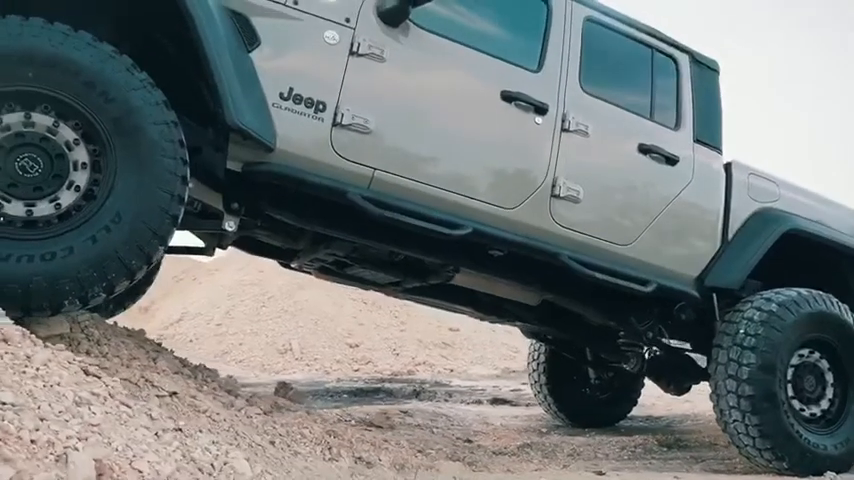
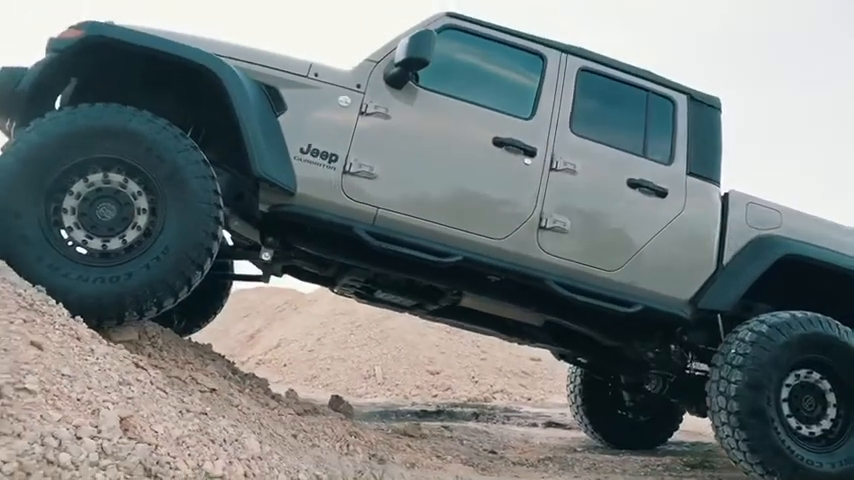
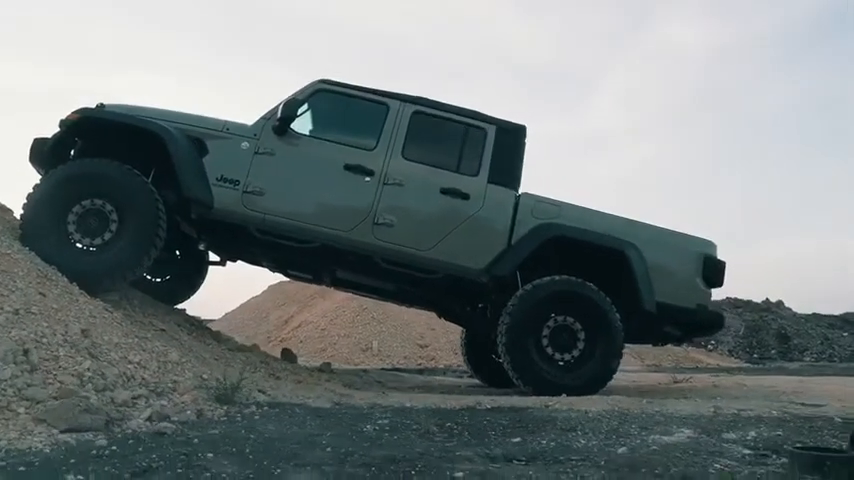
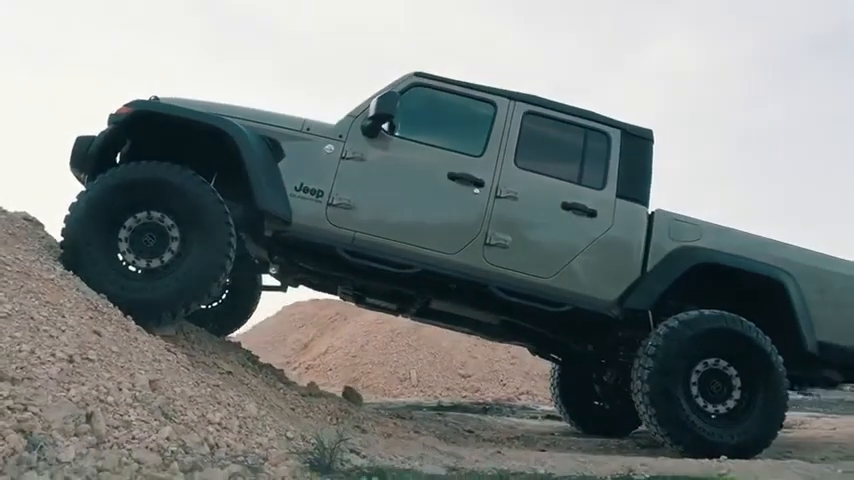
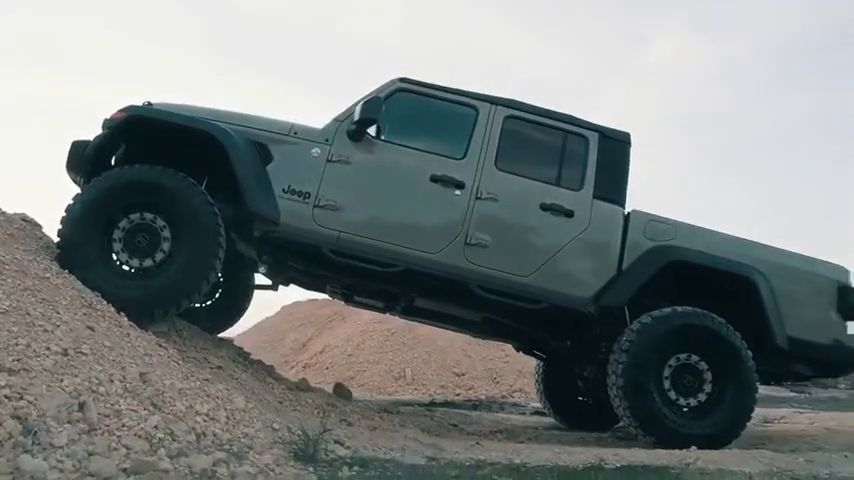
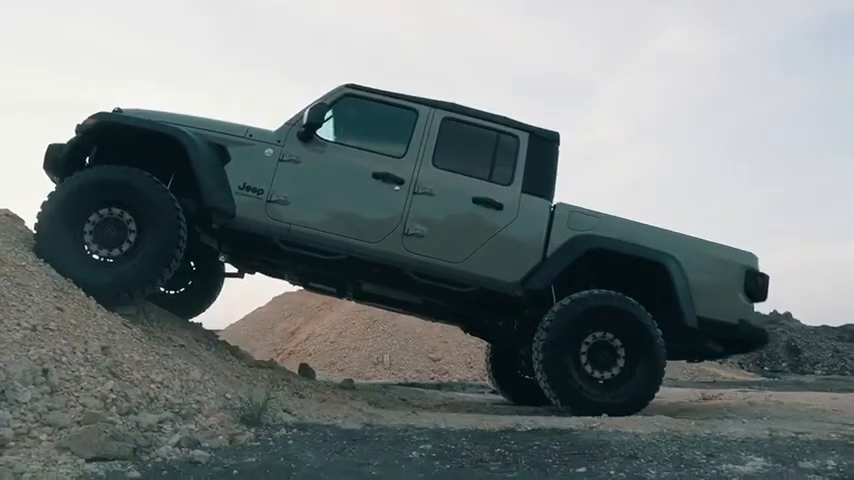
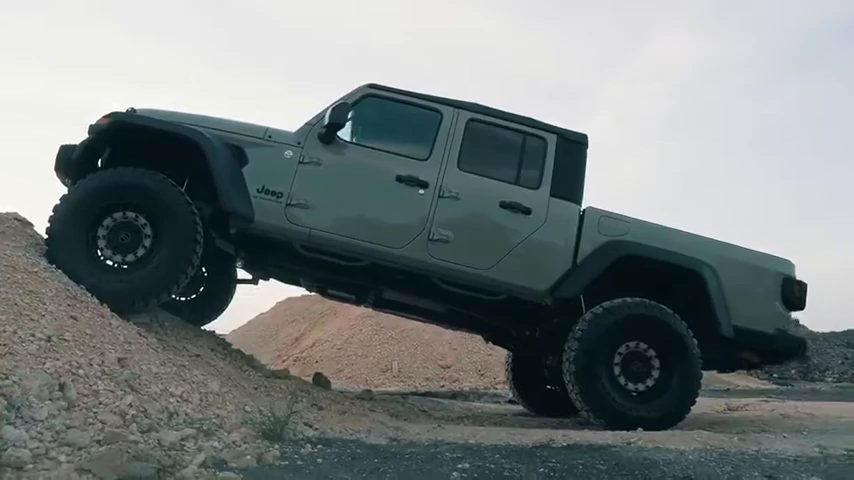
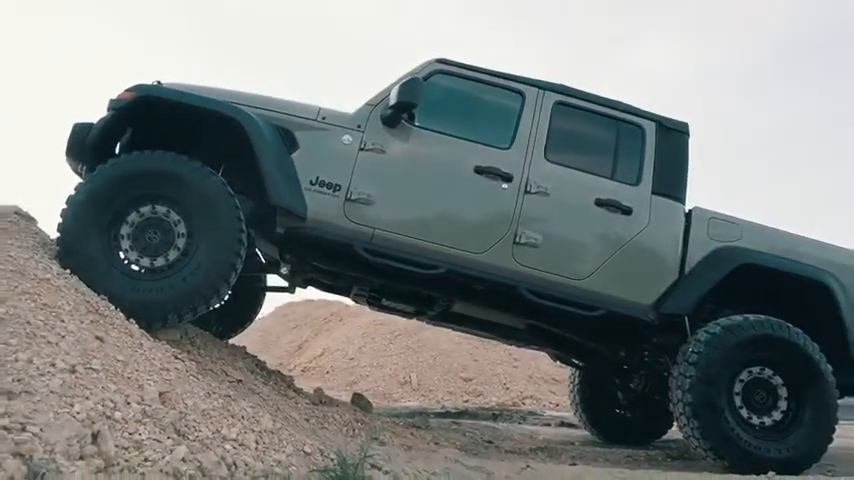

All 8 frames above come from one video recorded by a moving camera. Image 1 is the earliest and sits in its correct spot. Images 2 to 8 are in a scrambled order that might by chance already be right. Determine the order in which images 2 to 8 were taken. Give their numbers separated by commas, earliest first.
2, 8, 4, 5, 7, 6, 3
